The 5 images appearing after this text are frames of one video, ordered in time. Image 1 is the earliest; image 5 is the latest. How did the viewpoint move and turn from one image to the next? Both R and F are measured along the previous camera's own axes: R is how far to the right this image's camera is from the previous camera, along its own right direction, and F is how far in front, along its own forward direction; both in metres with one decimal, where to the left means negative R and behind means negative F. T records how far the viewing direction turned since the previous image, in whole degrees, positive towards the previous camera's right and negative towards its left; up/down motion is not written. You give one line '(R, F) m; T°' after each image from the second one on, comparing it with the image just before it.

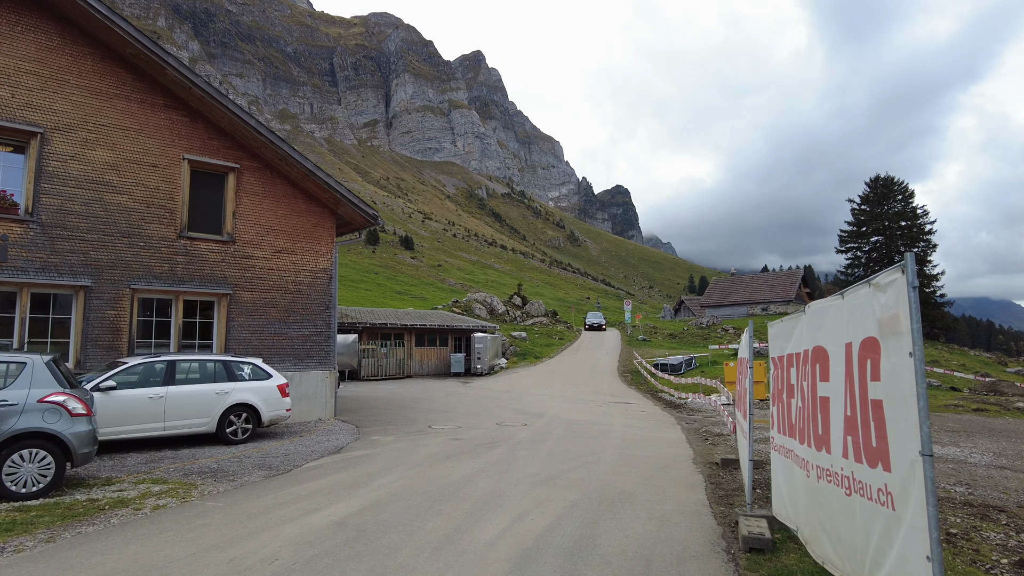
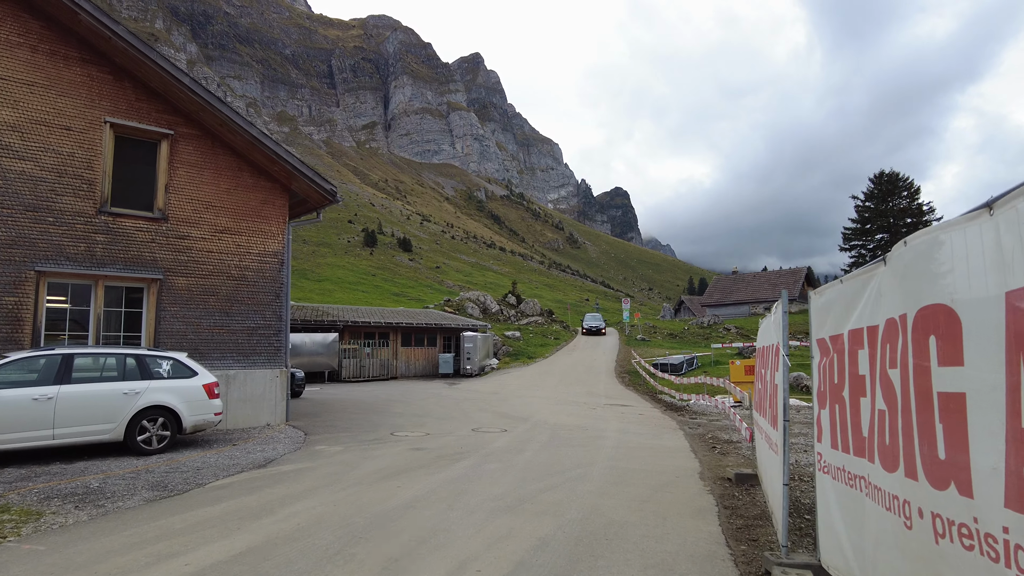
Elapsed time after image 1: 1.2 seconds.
(+0.4, +1.9) m; 0°
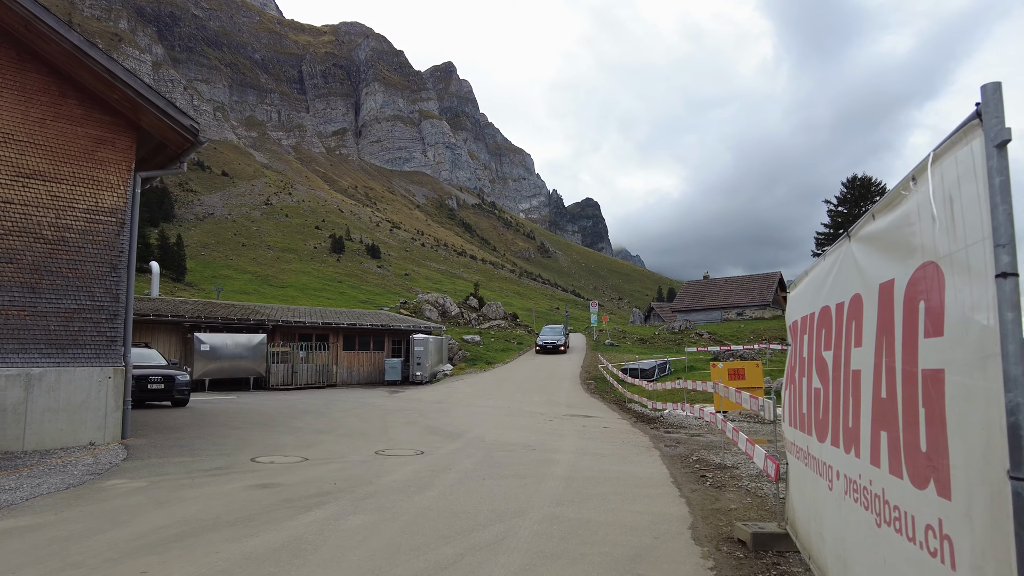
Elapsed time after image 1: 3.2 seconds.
(+0.8, +3.3) m; +3°
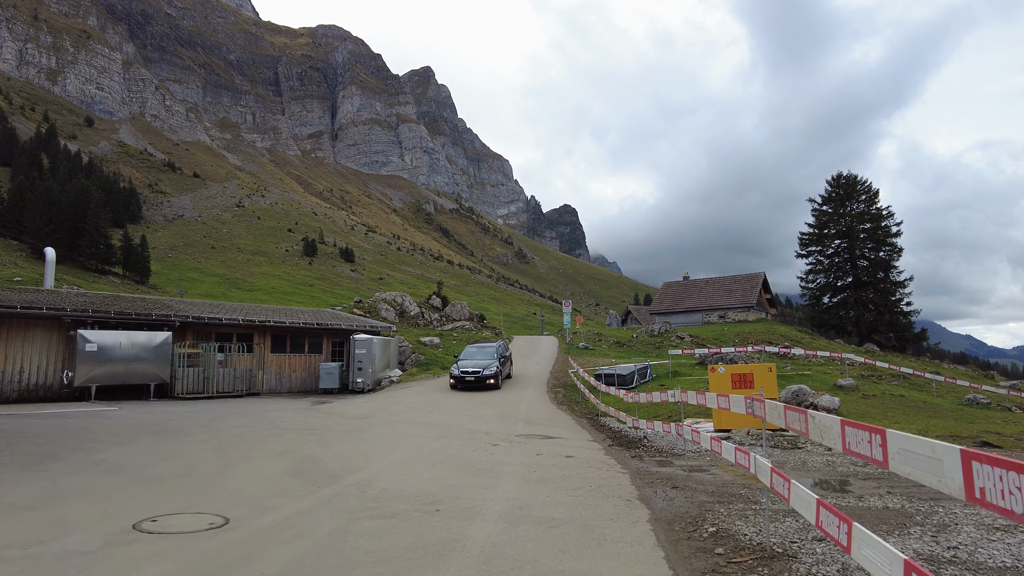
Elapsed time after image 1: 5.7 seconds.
(+0.8, +4.2) m; +2°
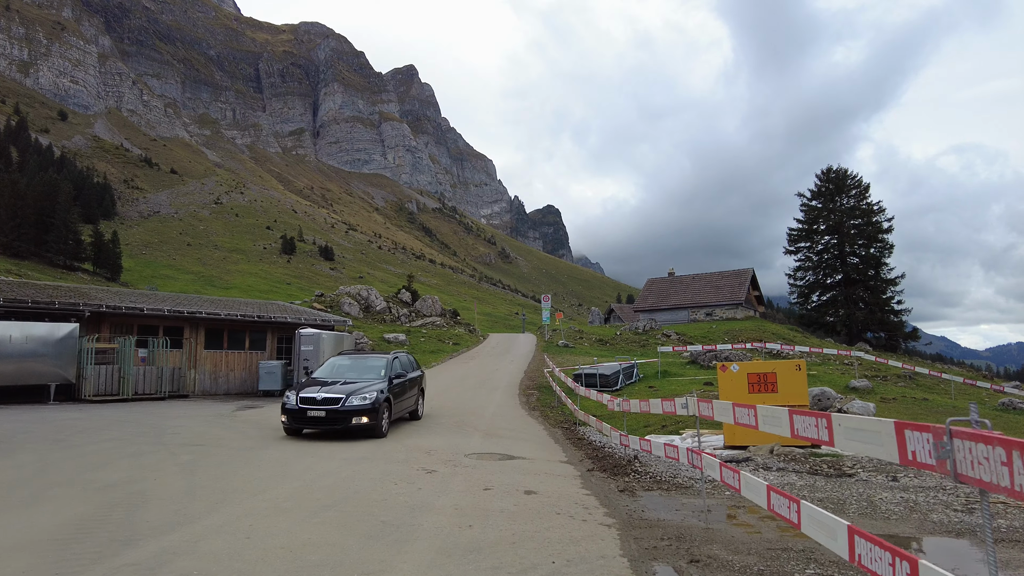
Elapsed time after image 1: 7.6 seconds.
(+0.5, +3.1) m; +2°
